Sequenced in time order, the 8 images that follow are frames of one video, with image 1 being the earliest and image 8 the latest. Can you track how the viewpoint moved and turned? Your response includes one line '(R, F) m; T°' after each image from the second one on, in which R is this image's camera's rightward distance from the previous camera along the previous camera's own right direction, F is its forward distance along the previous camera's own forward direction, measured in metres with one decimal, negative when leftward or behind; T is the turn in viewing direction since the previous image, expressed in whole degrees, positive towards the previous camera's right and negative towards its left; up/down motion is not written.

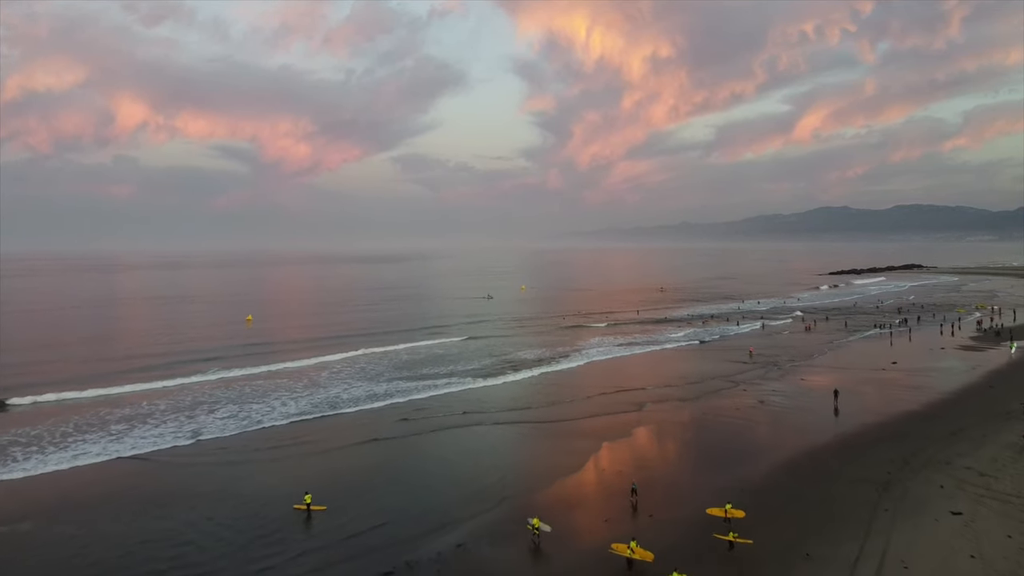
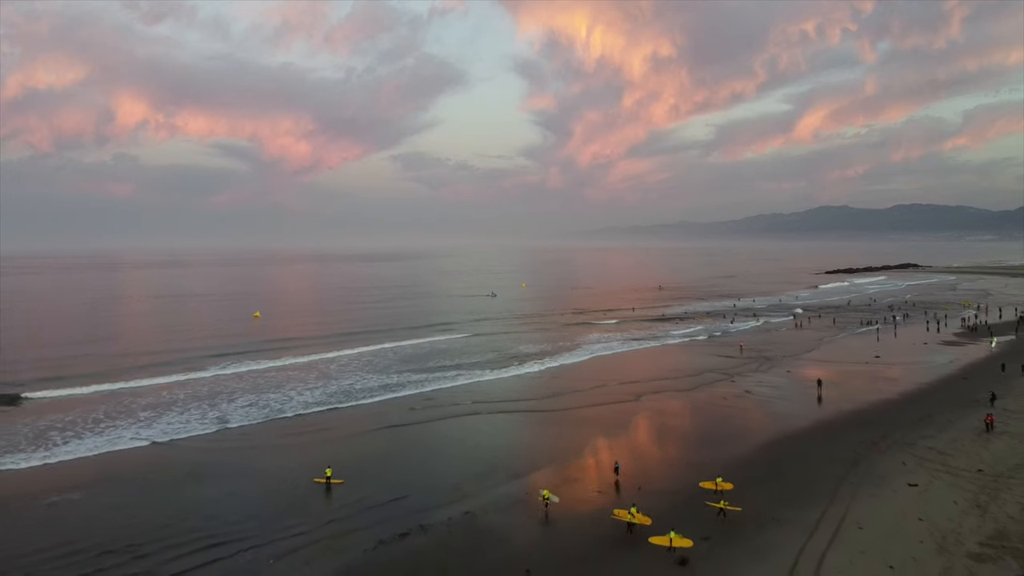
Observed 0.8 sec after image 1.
(-0.1, -1.4) m; 0°
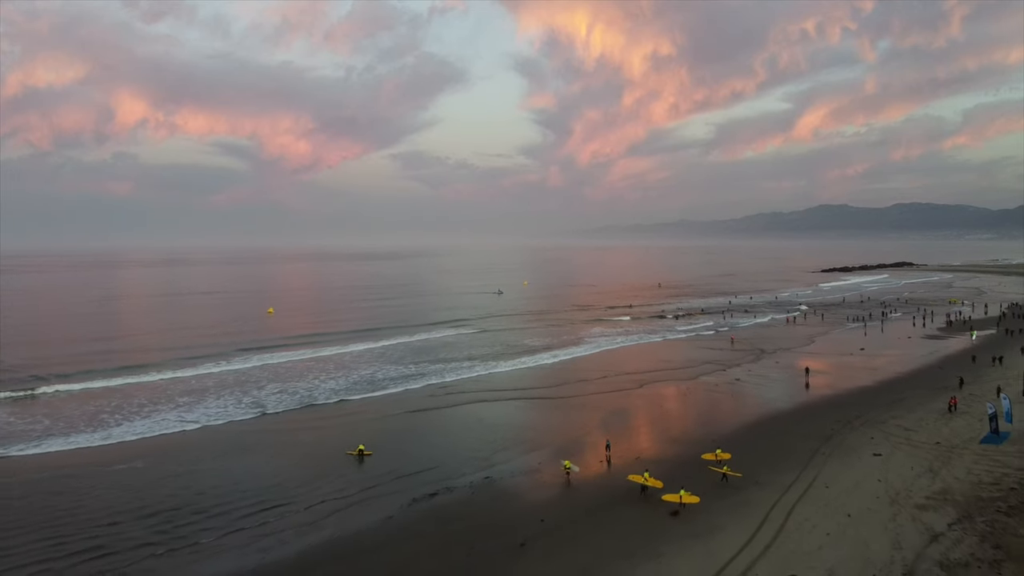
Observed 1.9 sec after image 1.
(-0.4, -1.8) m; 0°
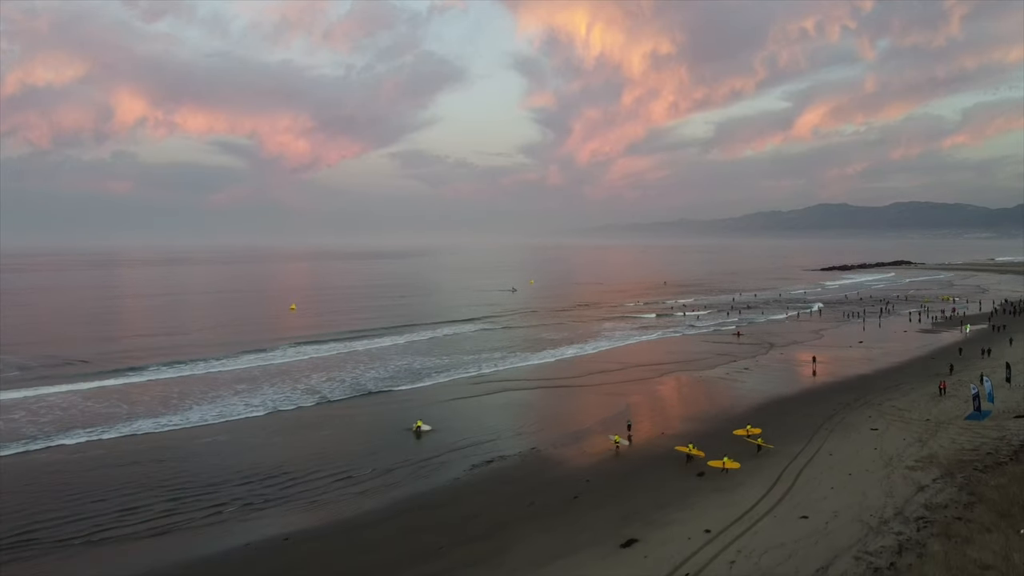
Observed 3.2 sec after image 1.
(-1.3, -2.1) m; 0°
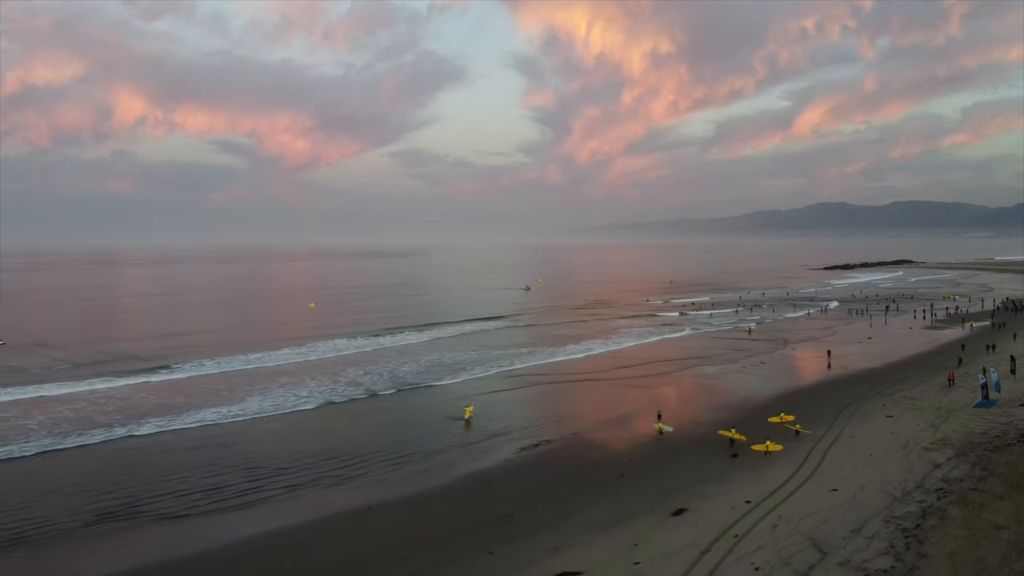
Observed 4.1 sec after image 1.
(-1.4, -1.3) m; 0°
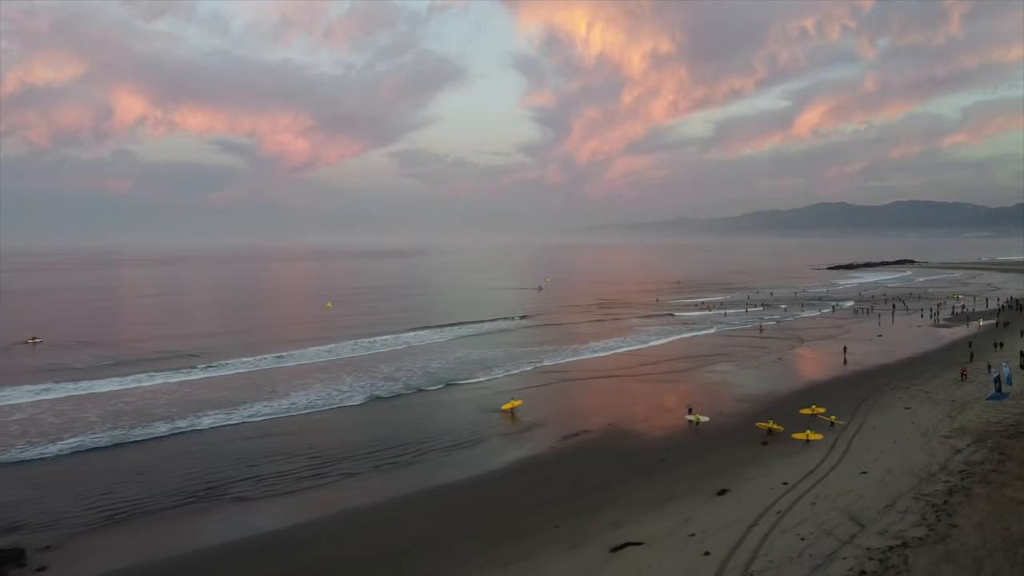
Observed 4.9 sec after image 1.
(-1.4, -1.0) m; 0°
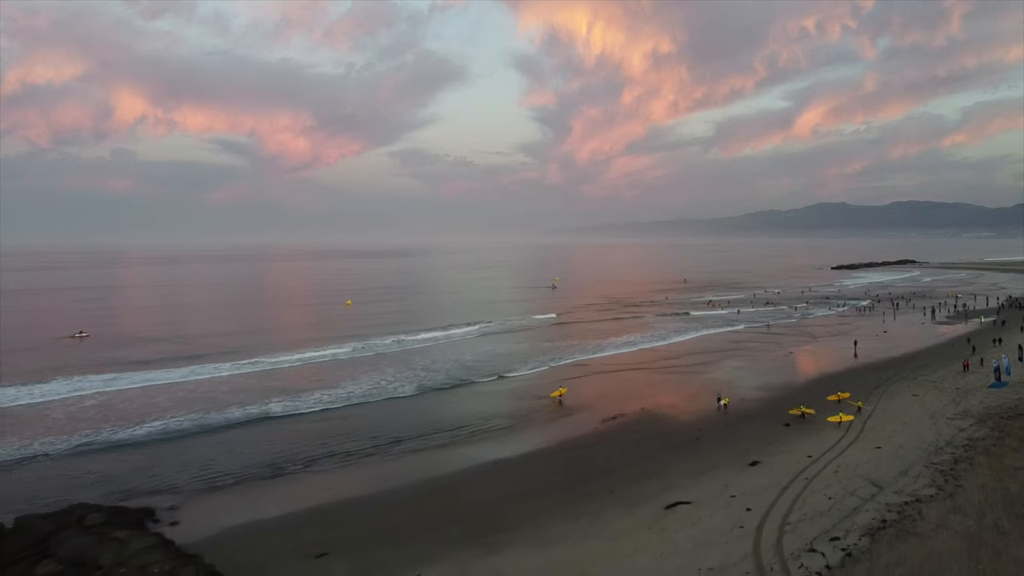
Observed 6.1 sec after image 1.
(-1.6, -1.7) m; 0°
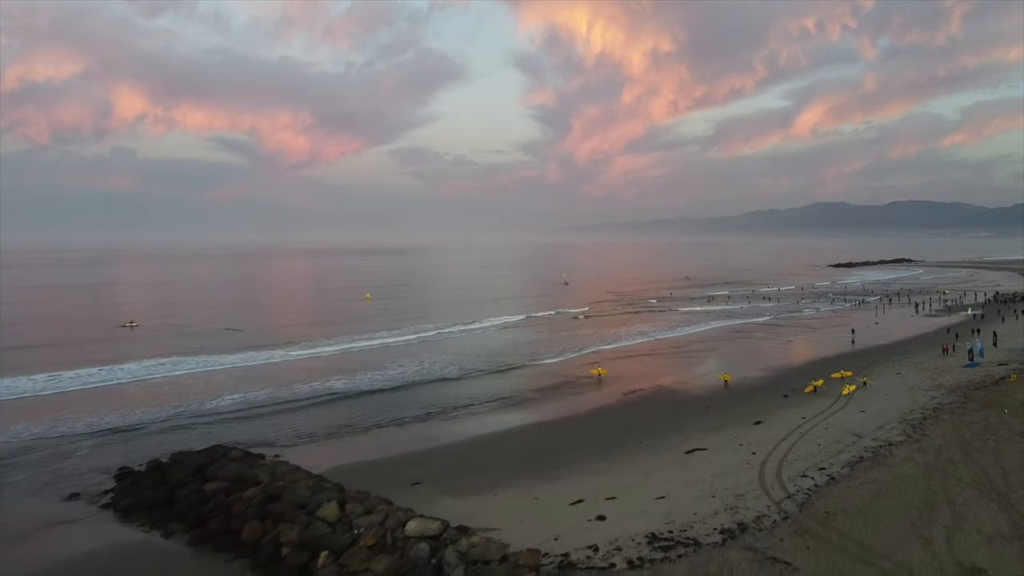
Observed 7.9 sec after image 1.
(-1.4, -2.8) m; 0°
